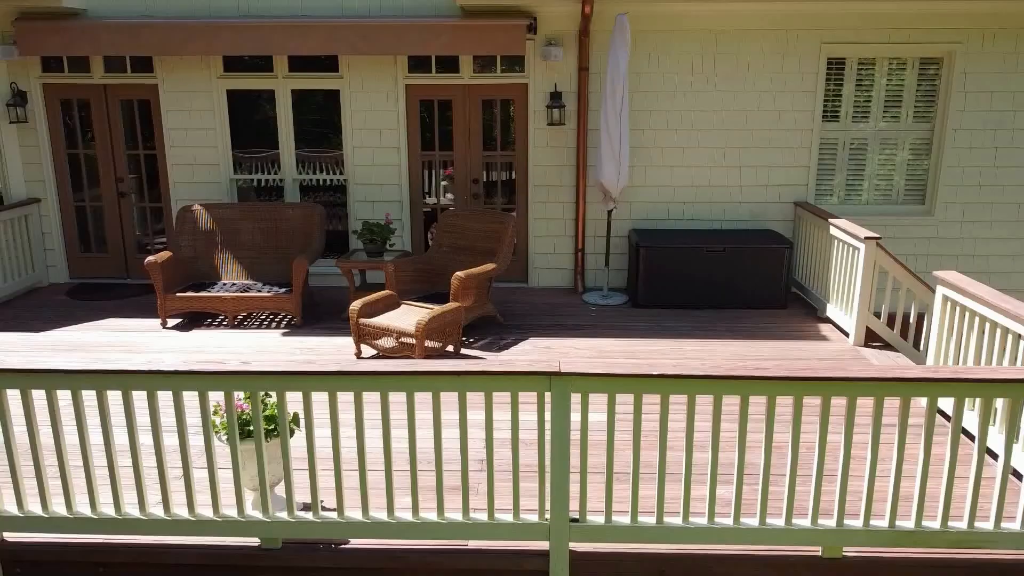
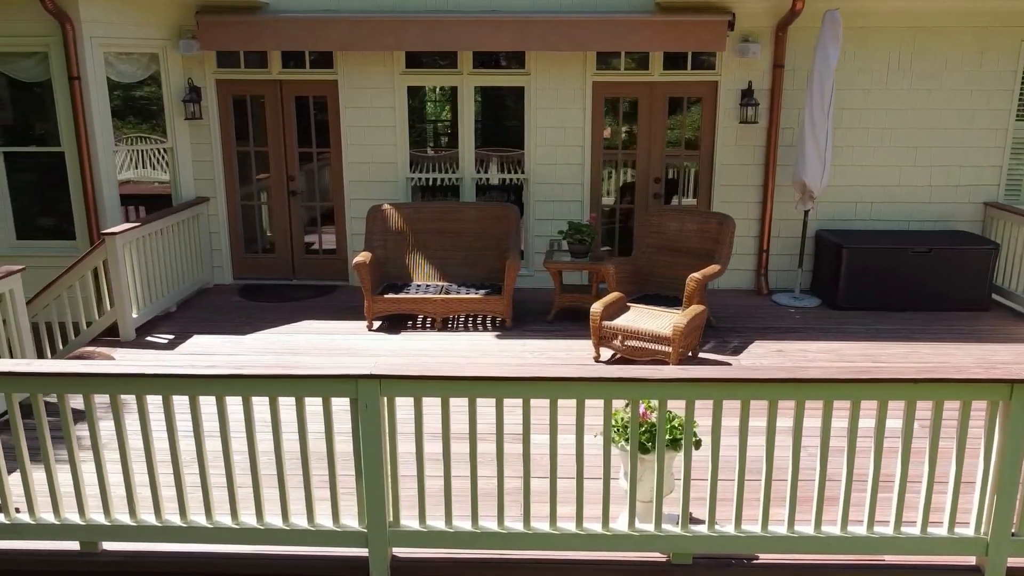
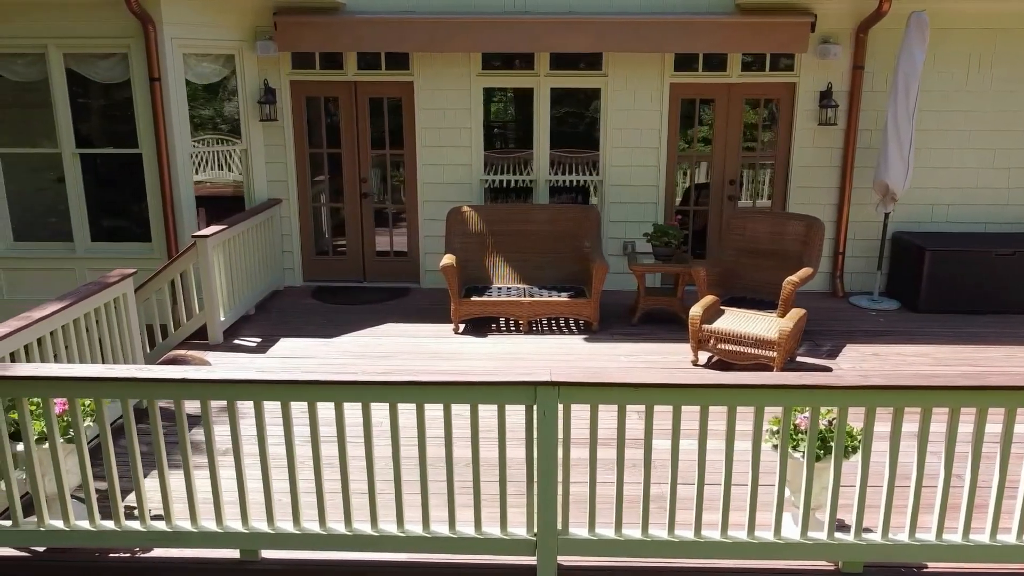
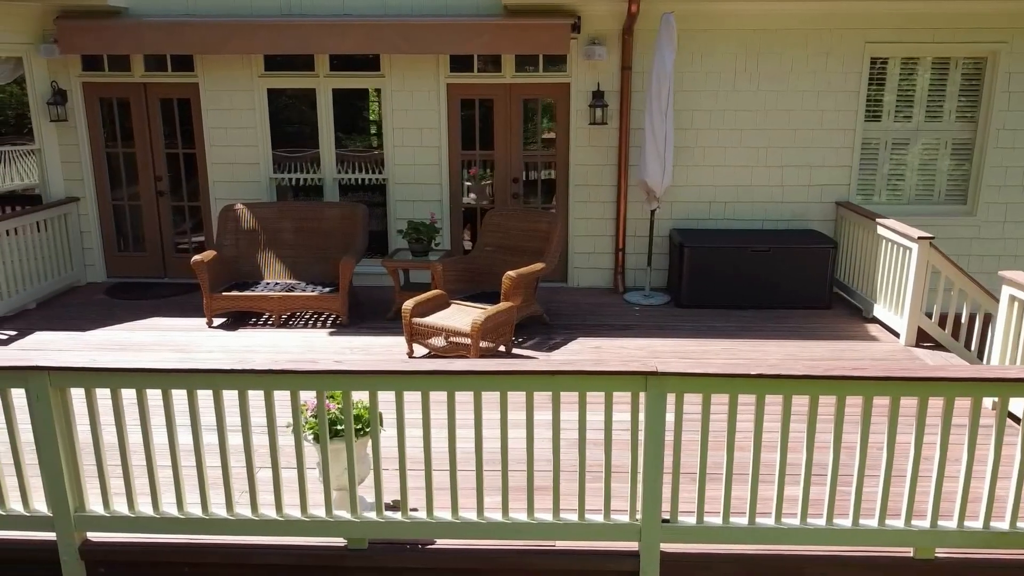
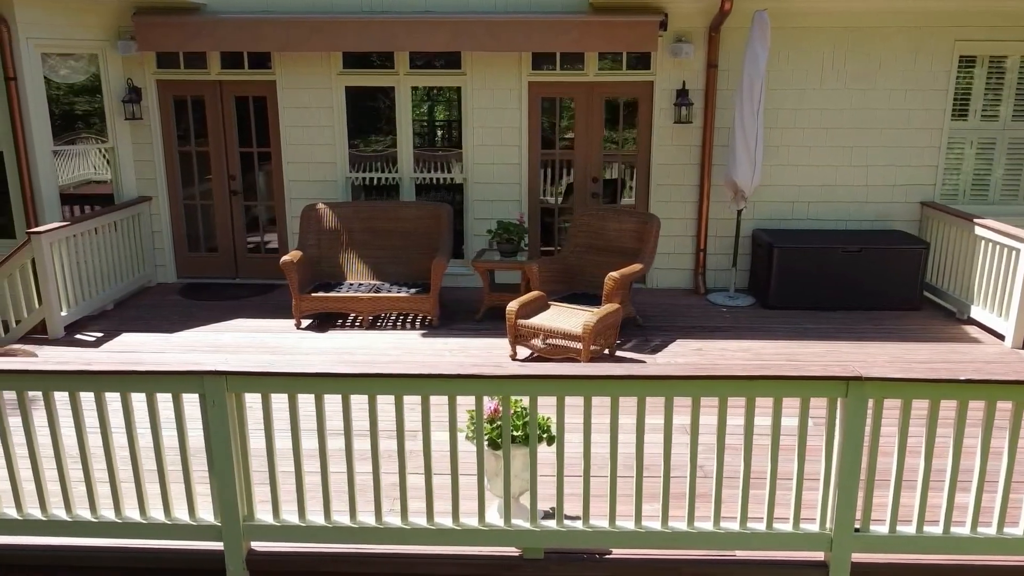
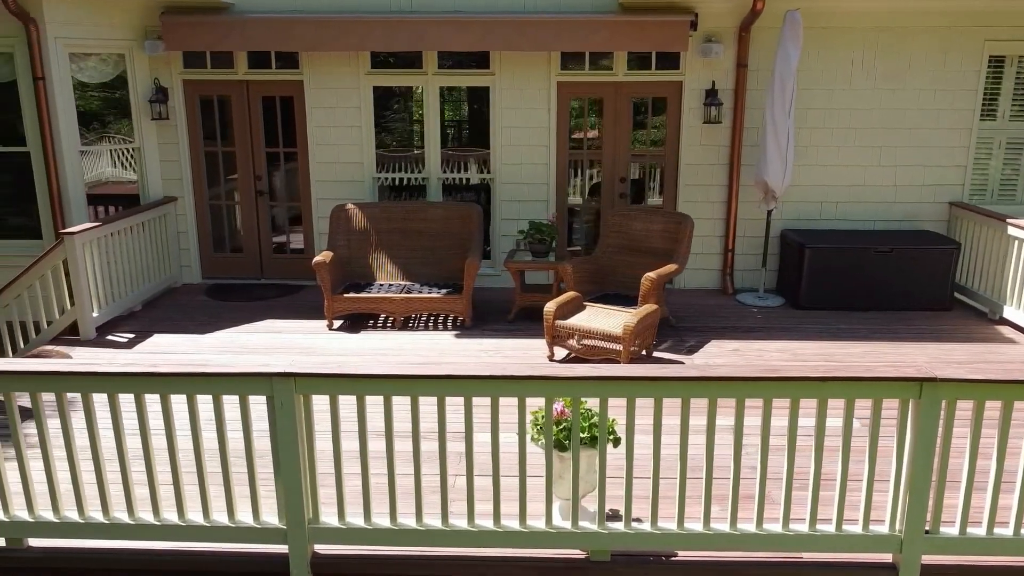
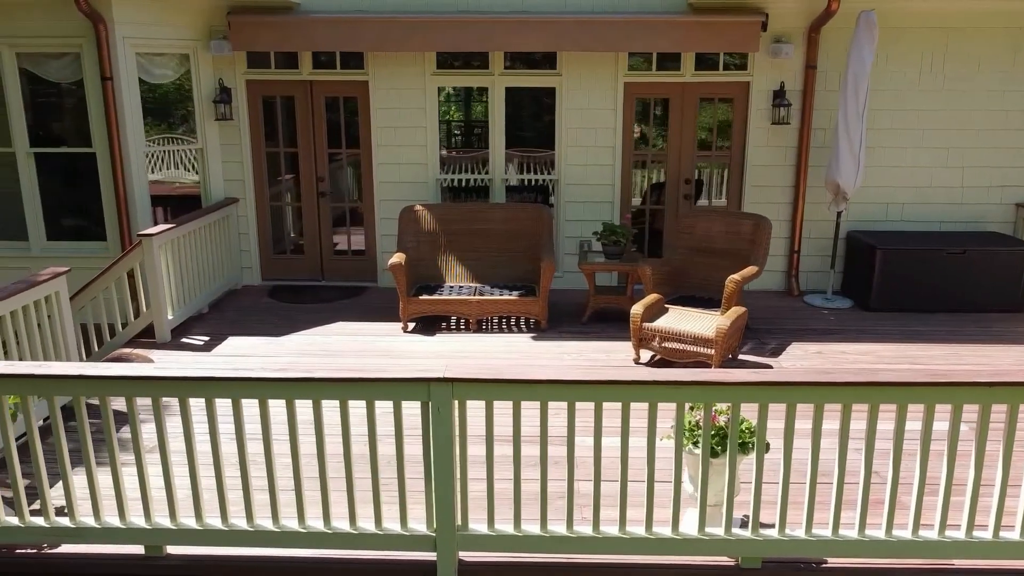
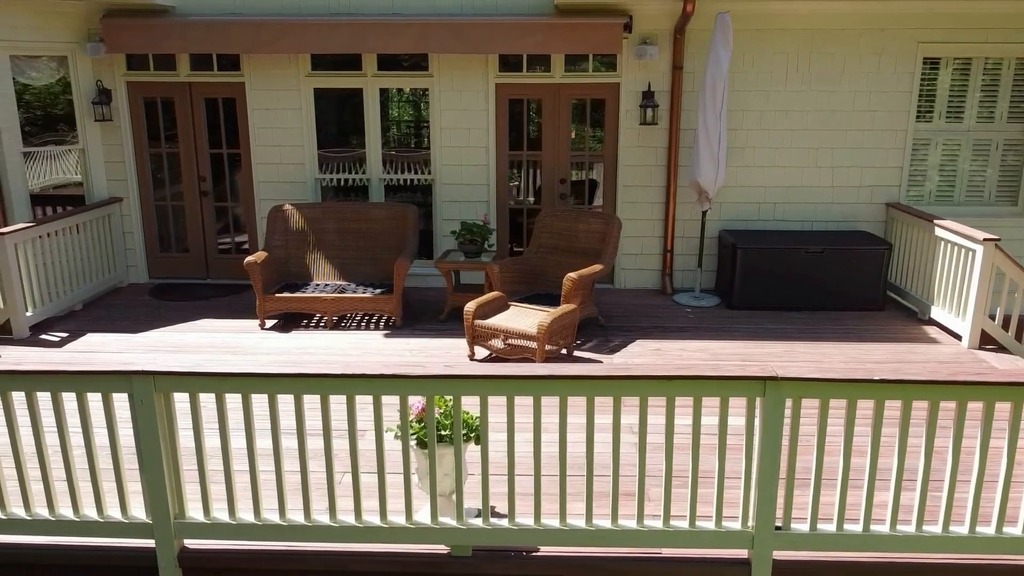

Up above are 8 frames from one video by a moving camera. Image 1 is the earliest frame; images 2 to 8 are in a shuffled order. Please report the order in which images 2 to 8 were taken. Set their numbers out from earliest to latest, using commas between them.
4, 8, 5, 6, 2, 7, 3
